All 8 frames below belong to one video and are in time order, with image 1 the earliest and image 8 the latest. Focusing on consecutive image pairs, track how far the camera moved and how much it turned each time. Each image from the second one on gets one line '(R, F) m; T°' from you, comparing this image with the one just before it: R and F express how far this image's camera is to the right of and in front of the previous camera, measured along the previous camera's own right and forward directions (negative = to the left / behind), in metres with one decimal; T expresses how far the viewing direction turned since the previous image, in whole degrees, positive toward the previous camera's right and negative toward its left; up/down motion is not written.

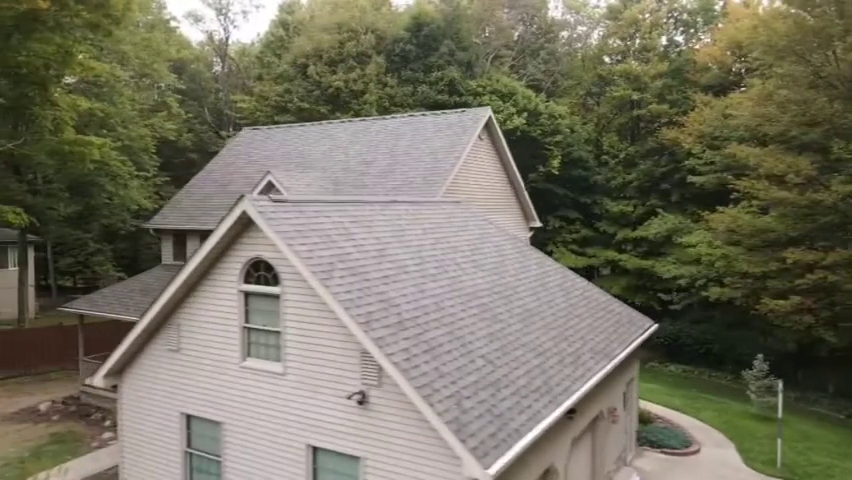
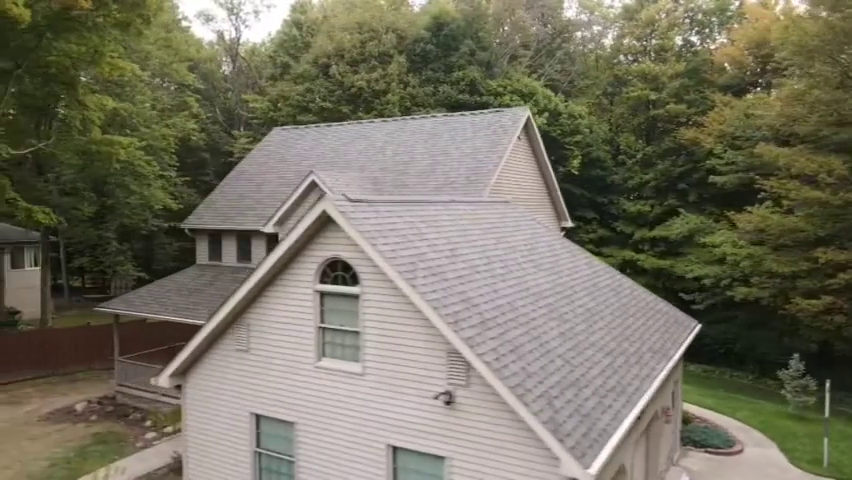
(-1.3, 0.0) m; 0°
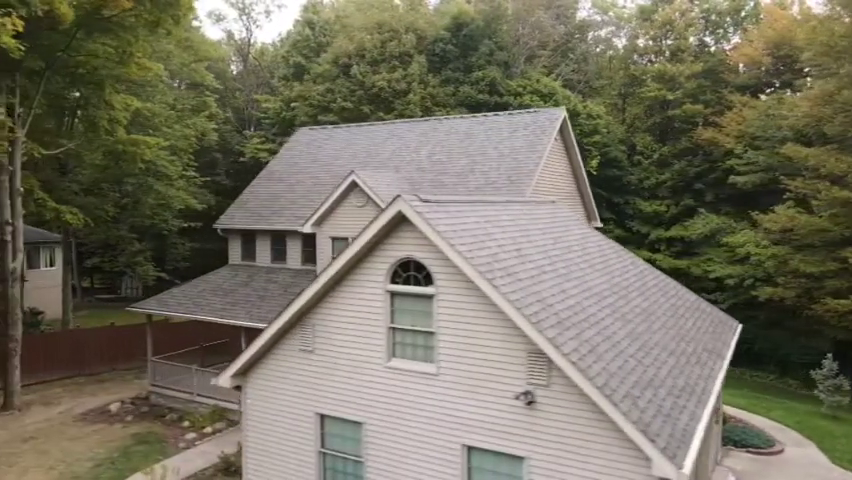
(-1.2, 0.0) m; 0°
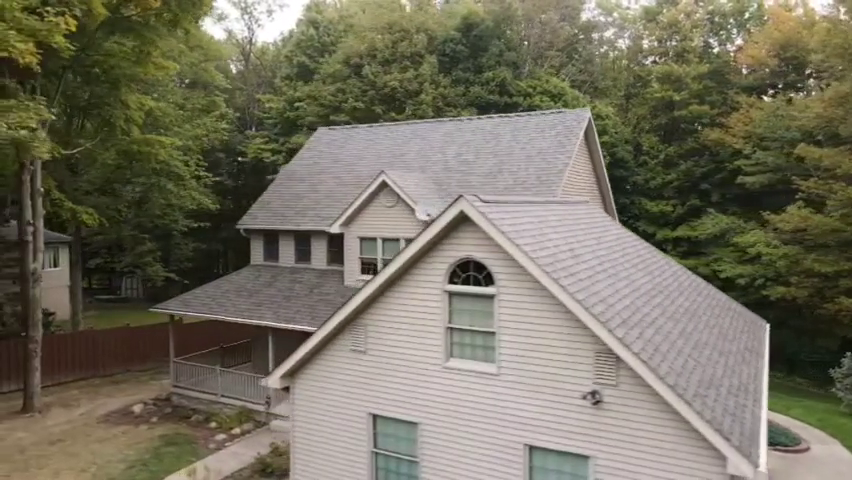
(-1.2, 0.0) m; +1°
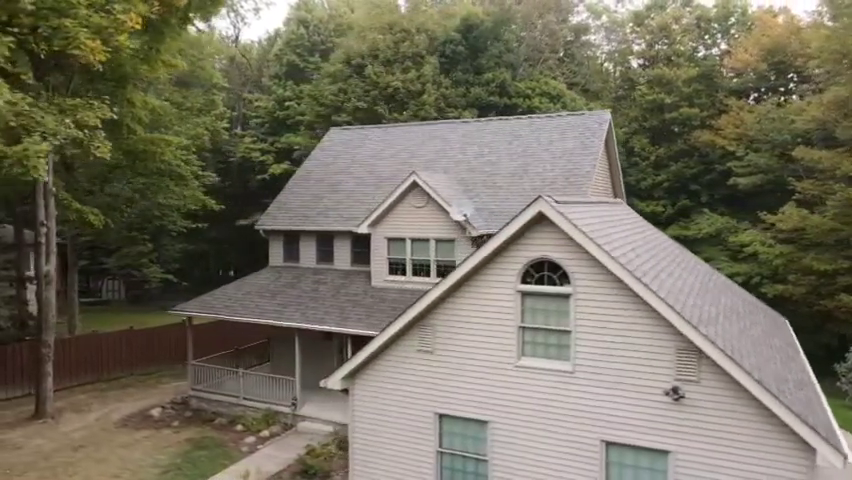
(-1.8, 0.0) m; +3°
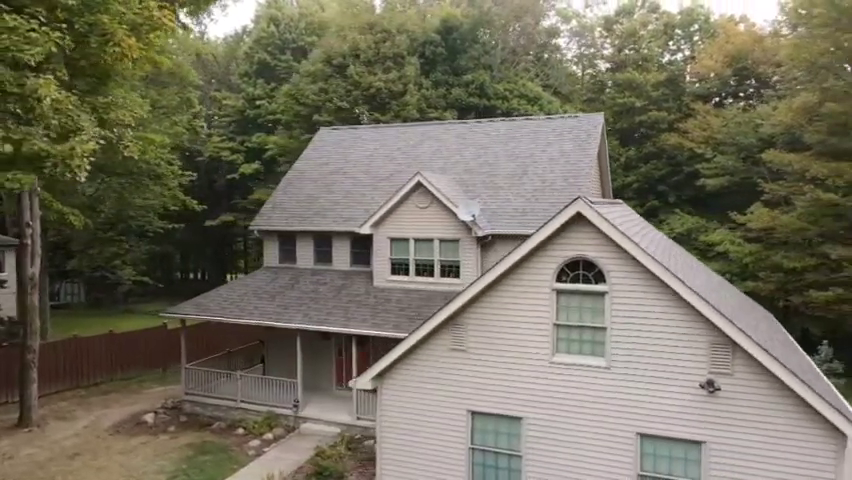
(-1.5, -0.1) m; +4°
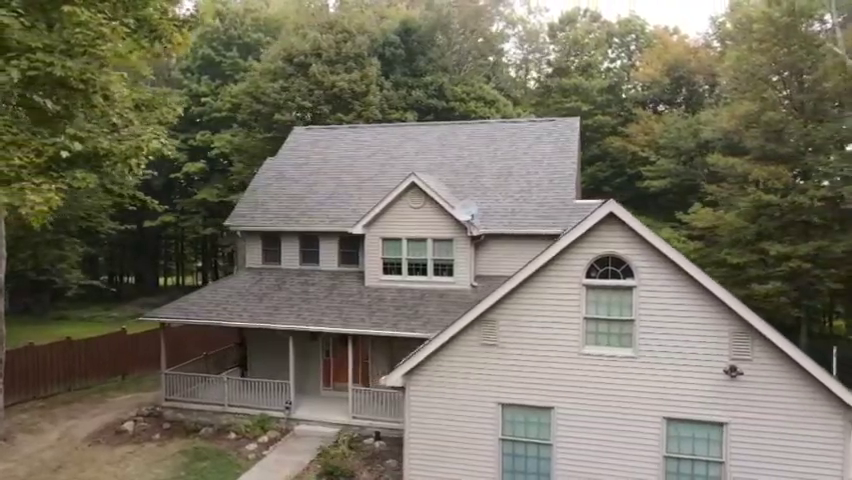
(-2.1, -0.2) m; +7°
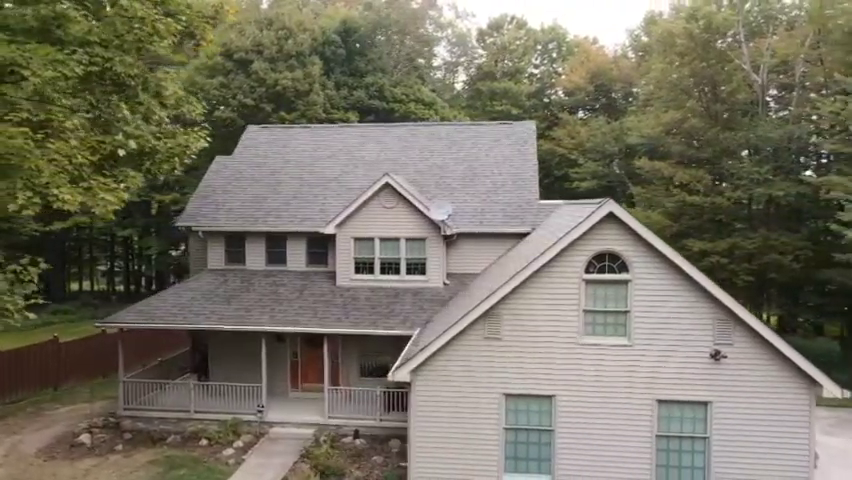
(-2.0, -0.2) m; +8°
